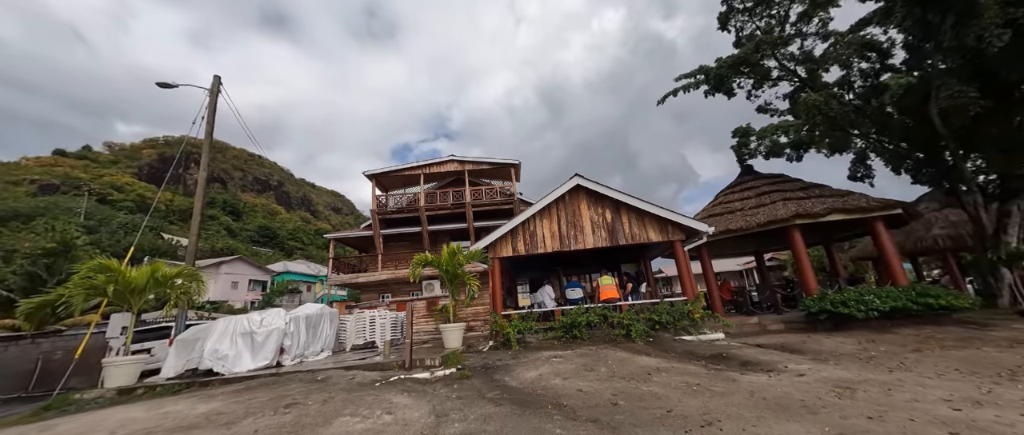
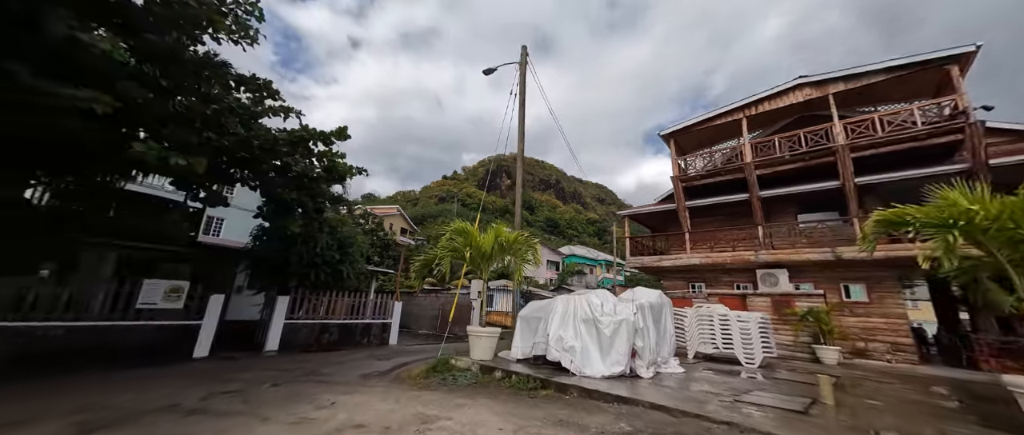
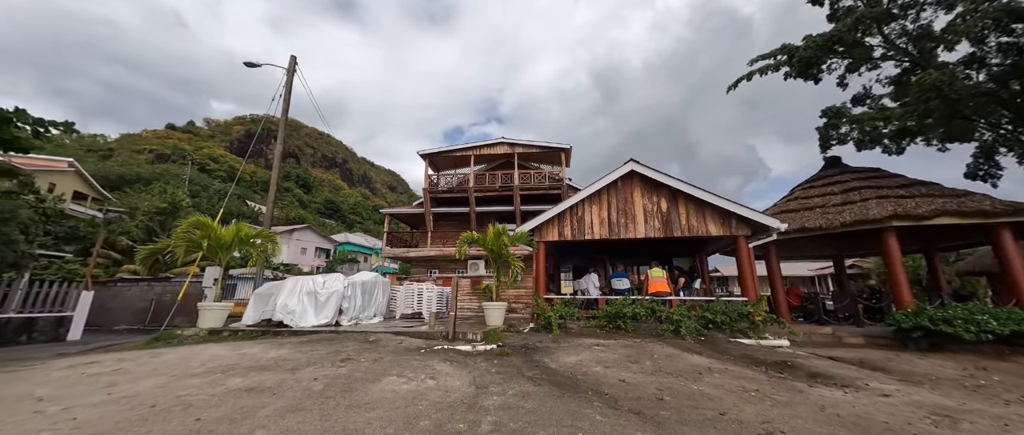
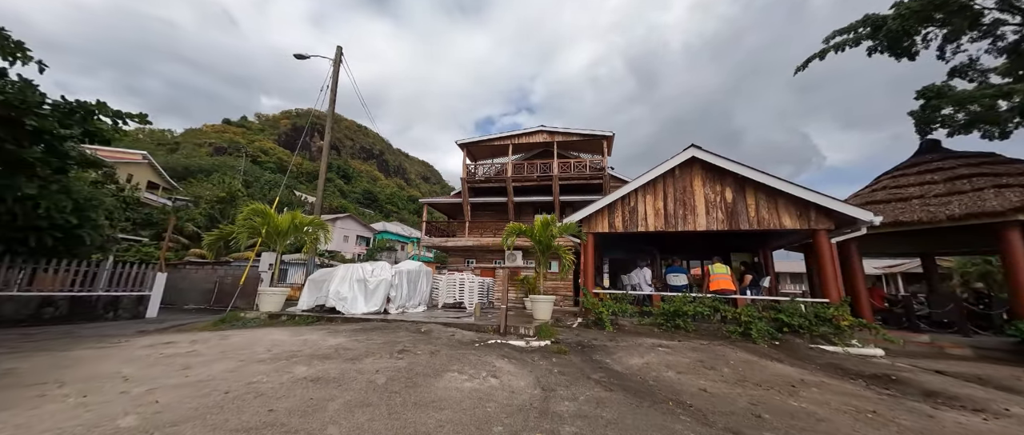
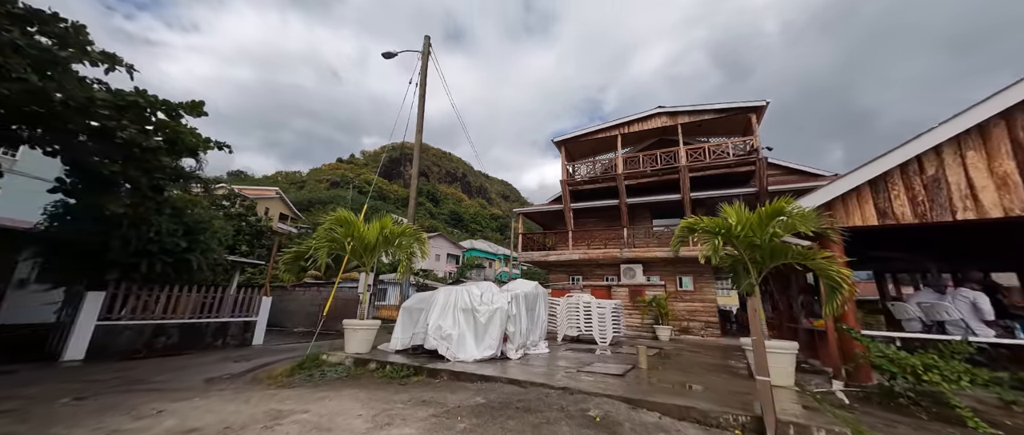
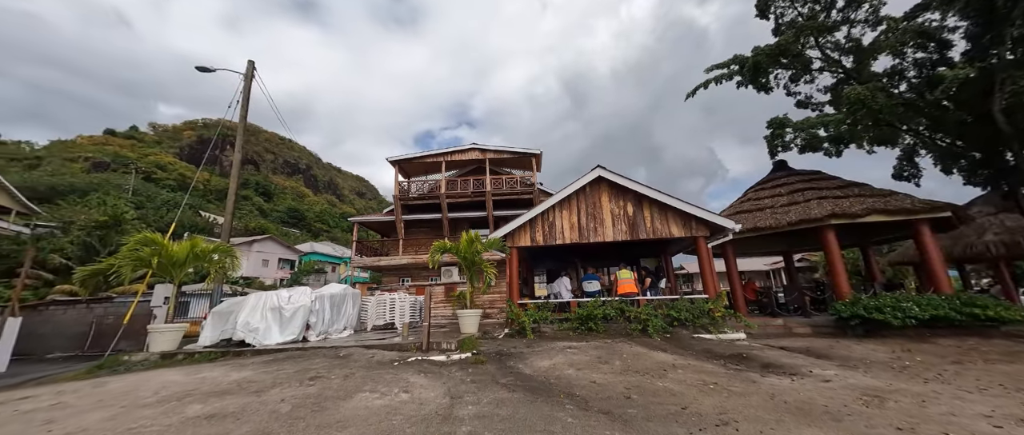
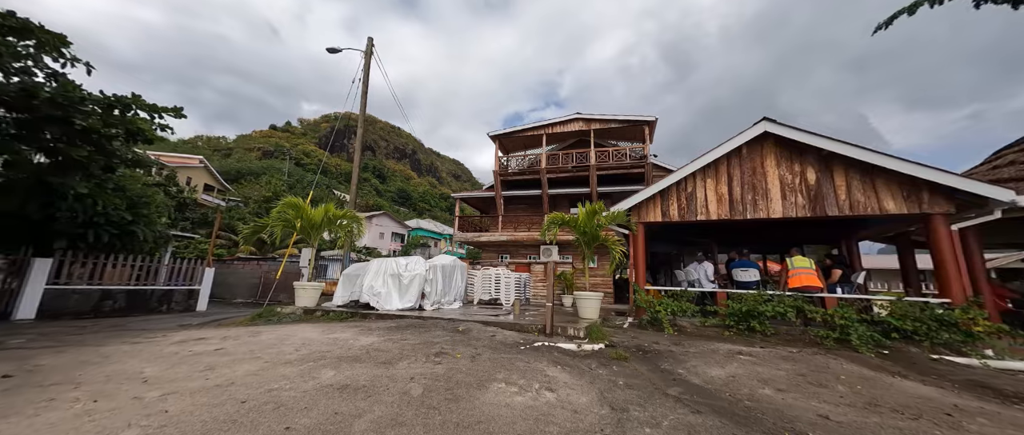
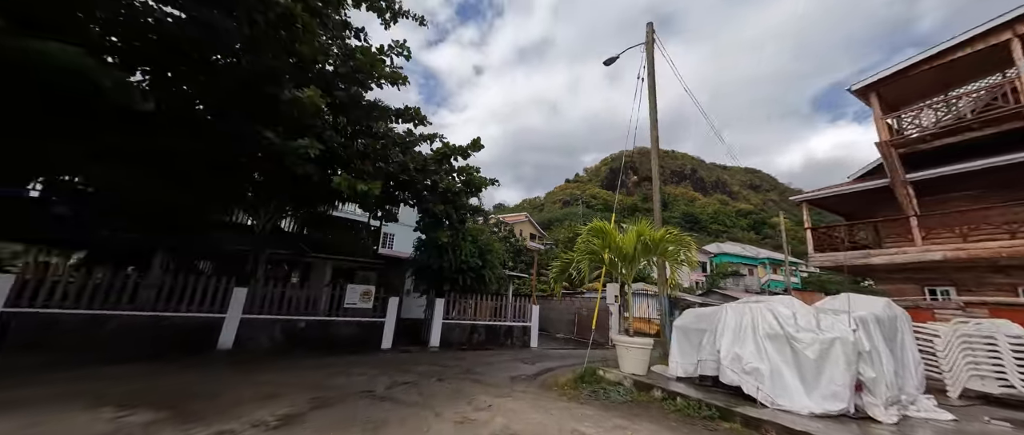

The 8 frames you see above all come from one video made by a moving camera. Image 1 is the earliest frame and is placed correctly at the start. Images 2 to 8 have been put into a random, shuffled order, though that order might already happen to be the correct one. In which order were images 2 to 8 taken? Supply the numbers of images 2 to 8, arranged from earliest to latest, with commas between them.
6, 3, 4, 7, 5, 2, 8
